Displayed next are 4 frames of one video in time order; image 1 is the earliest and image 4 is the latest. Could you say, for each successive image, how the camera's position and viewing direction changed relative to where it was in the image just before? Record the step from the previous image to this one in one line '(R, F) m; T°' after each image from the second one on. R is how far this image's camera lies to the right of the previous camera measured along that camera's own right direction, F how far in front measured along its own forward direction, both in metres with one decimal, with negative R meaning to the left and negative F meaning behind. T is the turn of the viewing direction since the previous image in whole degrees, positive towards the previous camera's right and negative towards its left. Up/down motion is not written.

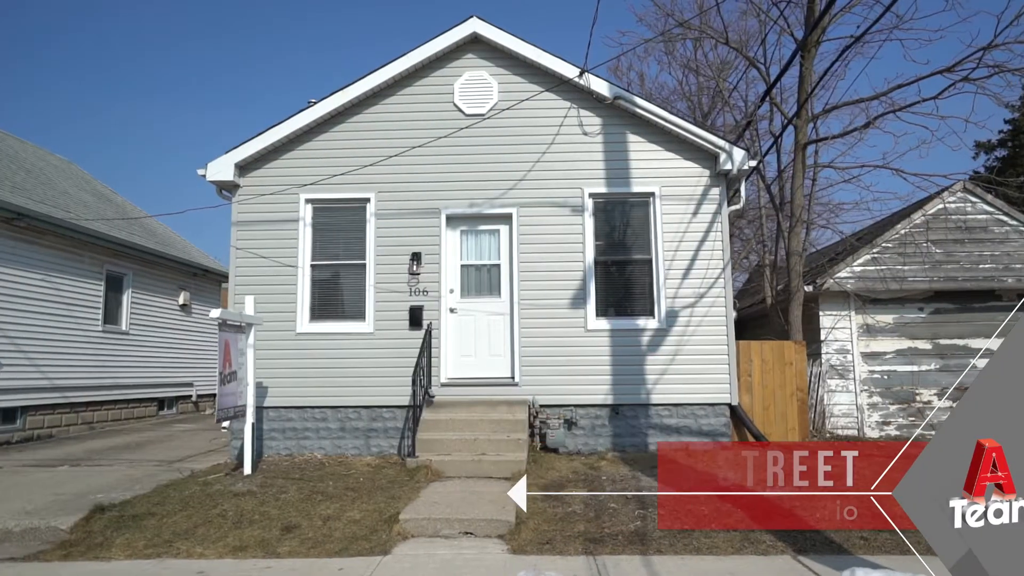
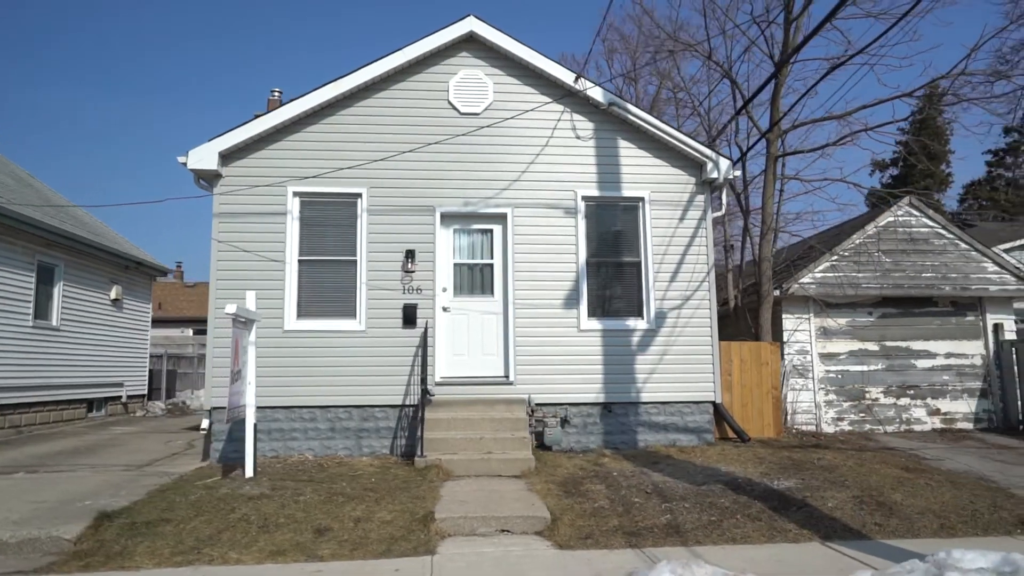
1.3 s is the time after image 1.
(-1.2, 0.0) m; +8°
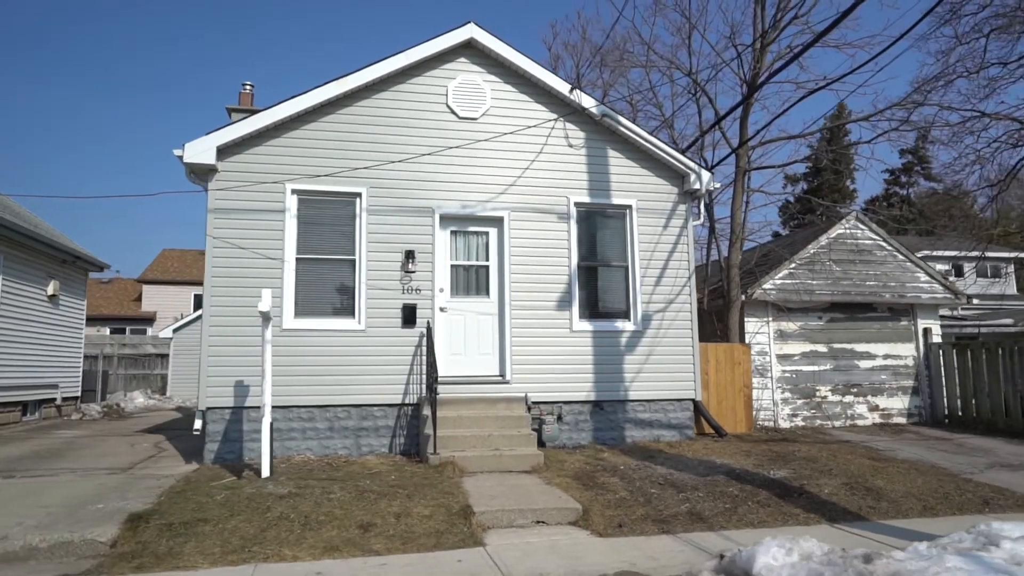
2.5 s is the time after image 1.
(-1.2, -0.2) m; +8°
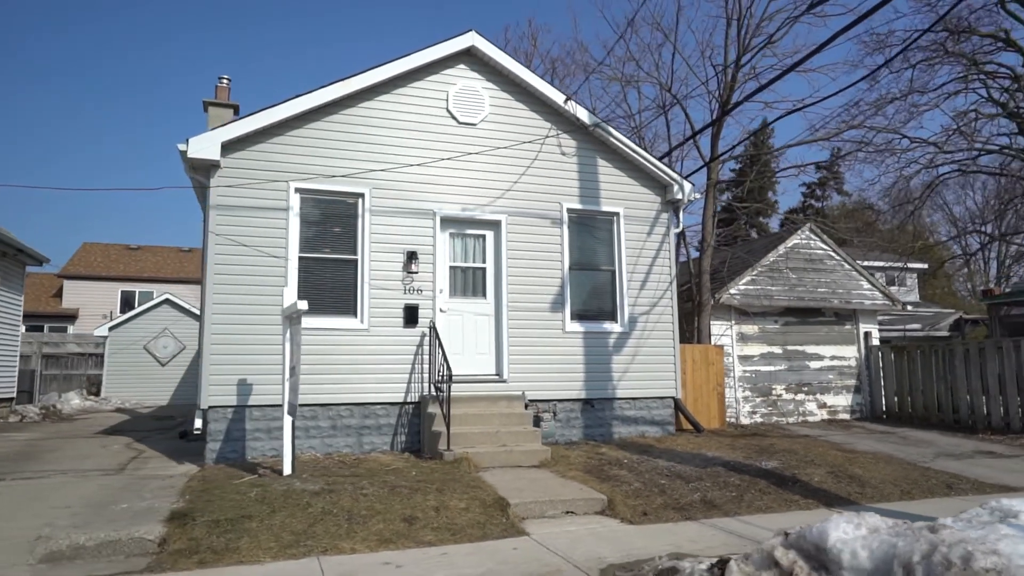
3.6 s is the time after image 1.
(-1.1, -0.2) m; +7°
